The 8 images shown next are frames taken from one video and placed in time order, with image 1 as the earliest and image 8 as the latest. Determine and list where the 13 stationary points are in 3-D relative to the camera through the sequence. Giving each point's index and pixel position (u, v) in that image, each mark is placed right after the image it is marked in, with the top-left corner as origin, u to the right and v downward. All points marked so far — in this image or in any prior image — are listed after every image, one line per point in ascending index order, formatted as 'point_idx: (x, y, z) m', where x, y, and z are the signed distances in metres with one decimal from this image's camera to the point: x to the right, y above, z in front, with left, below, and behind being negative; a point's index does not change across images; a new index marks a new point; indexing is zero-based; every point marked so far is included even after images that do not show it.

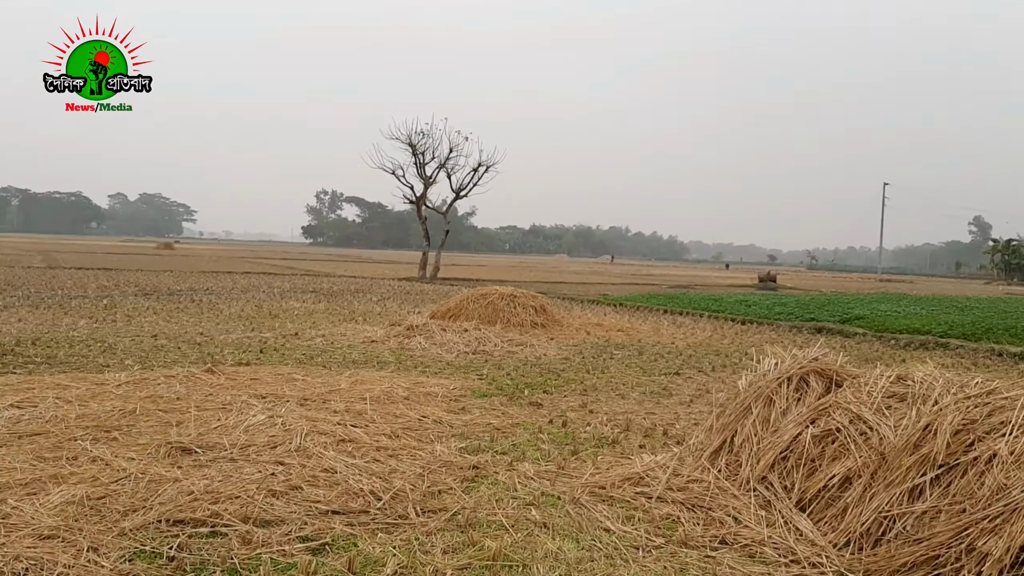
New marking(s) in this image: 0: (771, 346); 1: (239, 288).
0: (+2.8, -0.6, +10.8) m
1: (-5.1, 0.0, +18.3) m
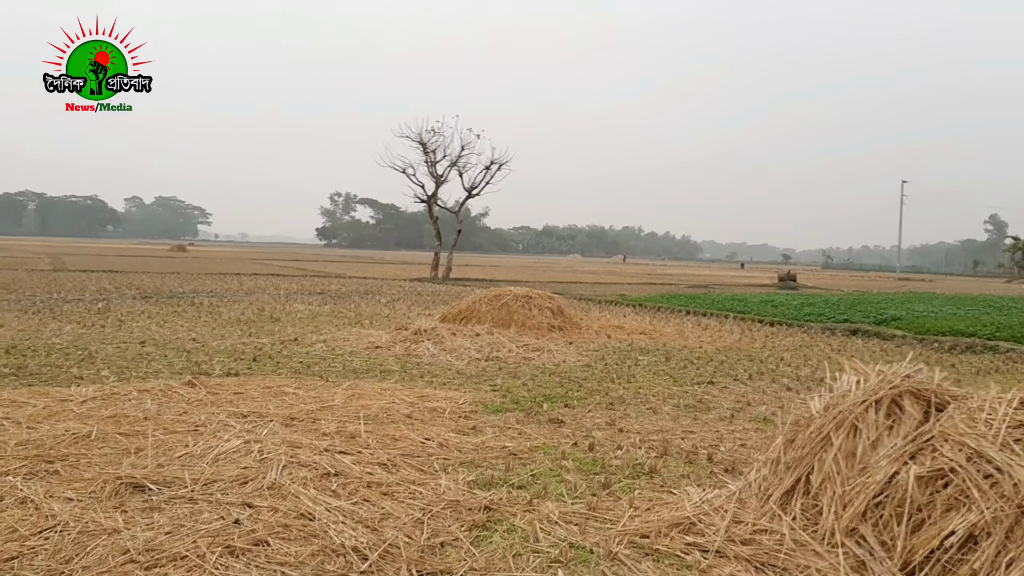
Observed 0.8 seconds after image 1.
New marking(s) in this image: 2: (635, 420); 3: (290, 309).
0: (+3.0, -0.6, +10.1) m
1: (-4.8, 0.0, +17.7) m
2: (+0.7, -0.7, +5.5) m
3: (-2.9, -0.3, +13.1) m
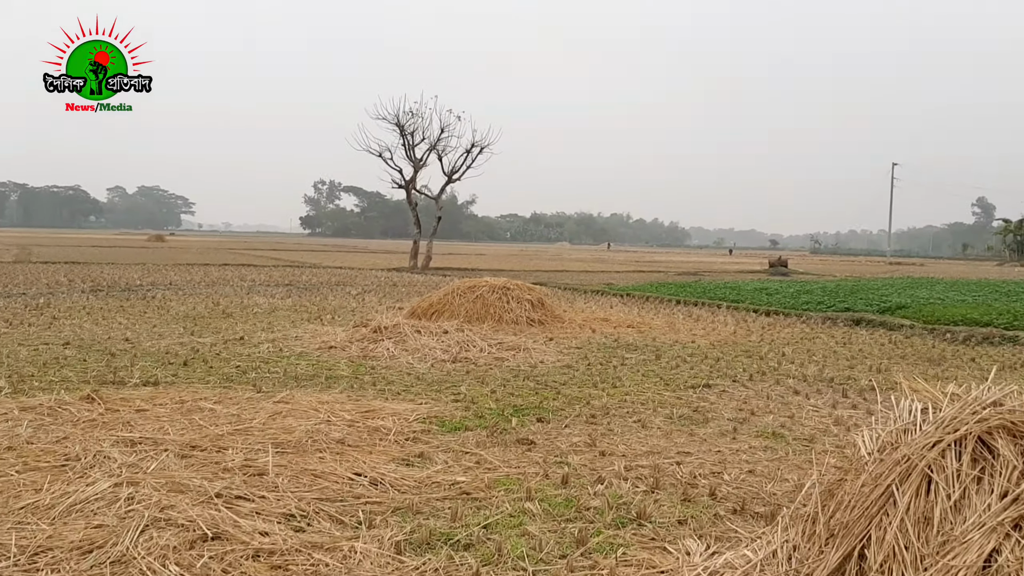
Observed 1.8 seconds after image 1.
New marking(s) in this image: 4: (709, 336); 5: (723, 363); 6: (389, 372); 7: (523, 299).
0: (+2.7, -0.5, +9.2) m
1: (-5.1, +0.1, +16.7) m
2: (+0.5, -0.7, +4.5) m
3: (-3.2, -0.2, +12.1) m
4: (+1.9, -0.5, +9.6) m
5: (+1.6, -0.6, +7.4) m
6: (-0.8, -0.6, +6.5) m
7: (+0.1, -0.1, +10.2) m
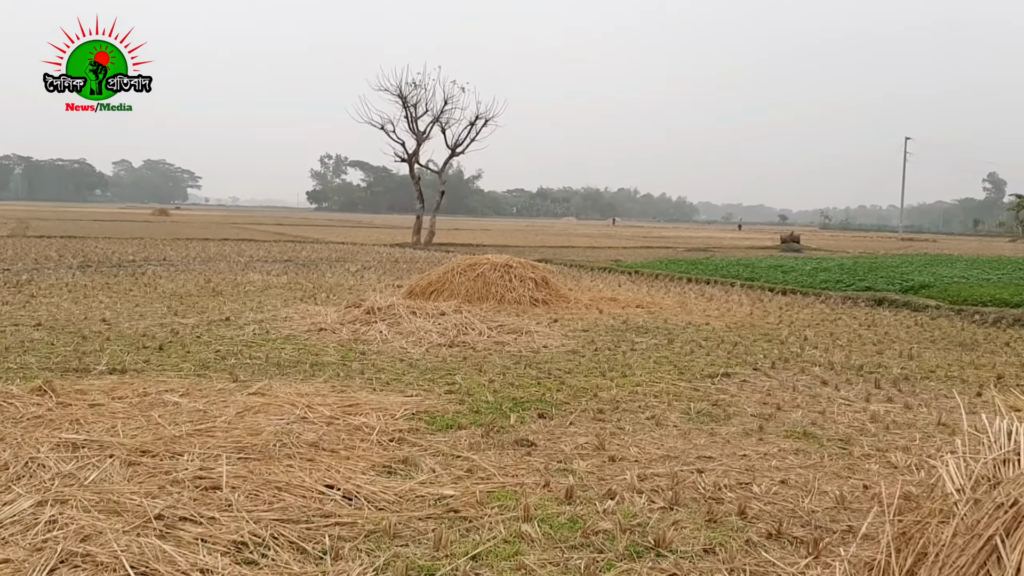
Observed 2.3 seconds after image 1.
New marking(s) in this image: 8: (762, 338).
0: (+2.8, -0.3, +8.6) m
1: (-5.1, +0.5, +16.2) m
2: (+0.5, -0.6, +4.0) m
3: (-3.2, +0.1, +11.6) m
4: (+1.9, -0.3, +9.0) m
5: (+1.6, -0.4, +6.9) m
6: (-0.8, -0.4, +6.0) m
7: (+0.1, +0.1, +9.7) m
8: (+1.9, -0.4, +7.6) m
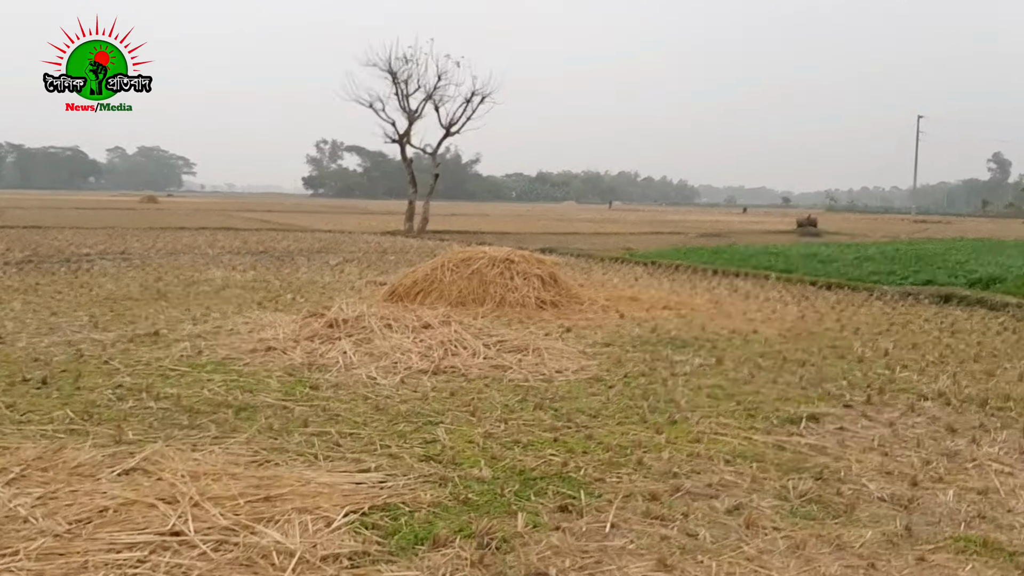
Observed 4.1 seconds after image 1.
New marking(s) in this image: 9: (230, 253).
0: (+2.8, -0.3, +7.1) m
1: (-5.1, +0.6, +14.6) m
2: (+0.5, -0.7, +2.5) m
3: (-3.1, +0.1, +10.0) m
4: (+2.0, -0.3, +7.5) m
5: (+1.6, -0.4, +5.3) m
6: (-0.8, -0.5, +4.4) m
7: (+0.2, +0.1, +8.1) m
8: (+1.9, -0.4, +6.1) m
9: (-4.1, +0.5, +14.2) m
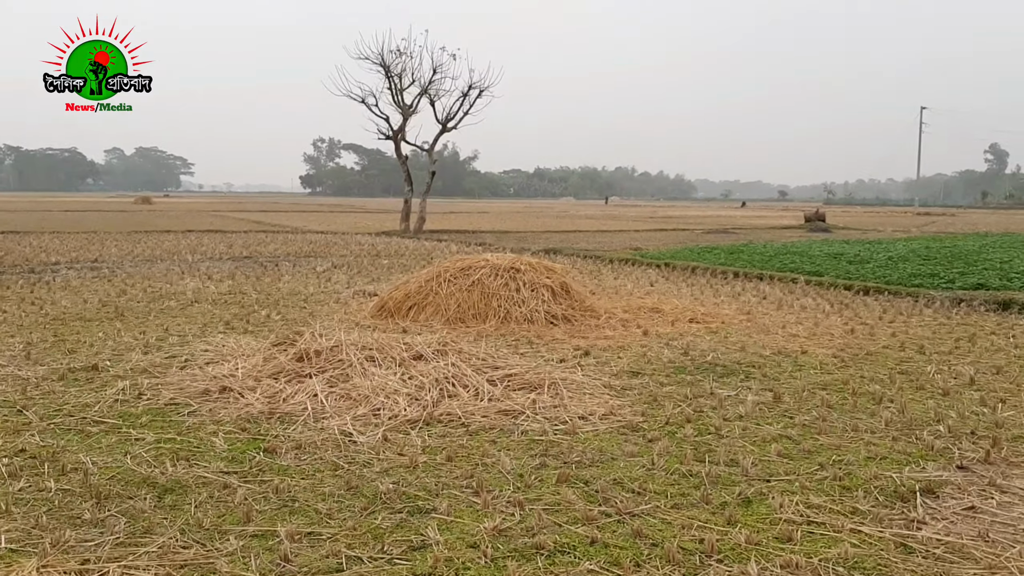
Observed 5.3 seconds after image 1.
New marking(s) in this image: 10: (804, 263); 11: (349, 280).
0: (+2.8, -0.4, +6.0) m
1: (-5.0, +0.4, +13.5) m
2: (+0.6, -0.8, +1.4) m
3: (-3.1, 0.0, +9.0) m
4: (+2.0, -0.3, +6.4) m
5: (+1.7, -0.5, +4.3) m
6: (-0.7, -0.6, +3.4) m
7: (+0.2, 0.0, +7.1) m
8: (+2.0, -0.5, +5.0) m
9: (-4.0, +0.4, +13.2) m
10: (+3.4, +0.3, +11.4) m
11: (-1.6, +0.1, +10.0) m
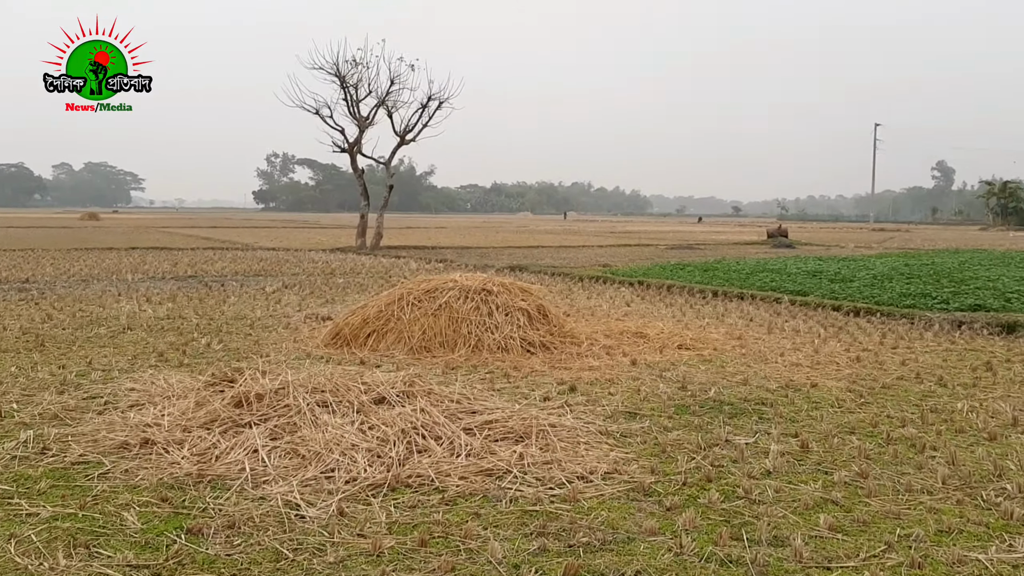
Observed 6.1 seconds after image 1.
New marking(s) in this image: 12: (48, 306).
0: (+2.7, -0.5, +5.4) m
1: (-5.5, +0.2, +12.6) m
2: (+0.6, -0.9, +0.7) m
3: (-3.4, -0.2, +8.2) m
4: (+1.8, -0.5, +5.8) m
5: (+1.6, -0.6, +3.6) m
6: (-0.7, -0.7, +2.6) m
7: (0.0, -0.1, +6.4) m
8: (+1.9, -0.6, +4.4) m
9: (-4.5, +0.1, +12.3) m
10: (+3.0, +0.1, +10.9) m
11: (-1.9, -0.1, +9.2) m
12: (-4.3, -0.1, +9.0) m
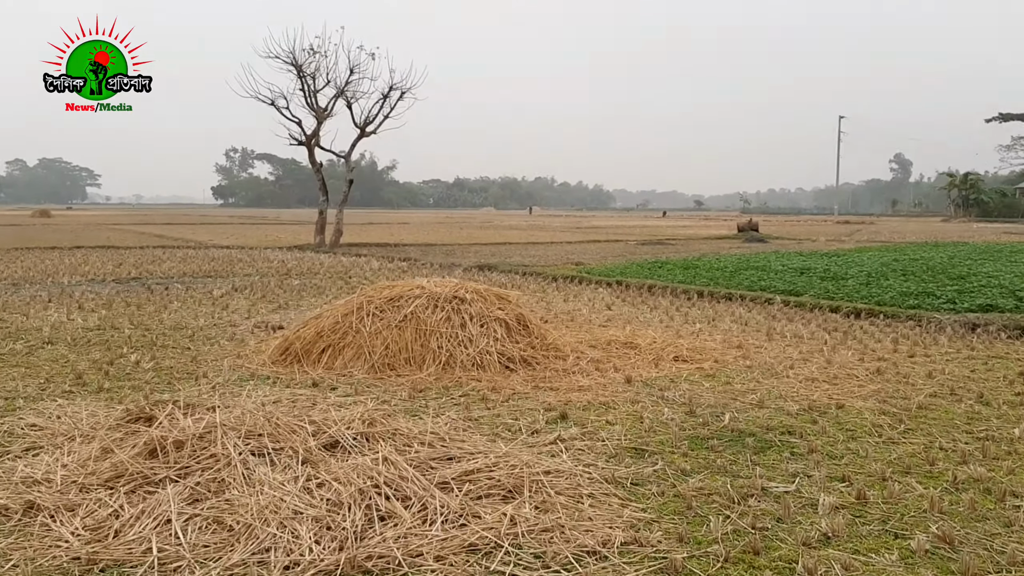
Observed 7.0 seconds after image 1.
0: (+2.6, -0.5, +4.7) m
1: (-5.9, +0.1, +11.6) m
2: (+0.7, -0.9, 0.0) m
3: (-3.6, -0.3, +7.3) m
4: (+1.7, -0.5, +5.1) m
5: (+1.6, -0.7, +2.9) m
6: (-0.7, -0.8, +1.8) m
7: (-0.1, -0.2, +5.6) m
8: (+1.8, -0.6, +3.7) m
9: (-4.8, +0.1, +11.3) m
10: (+2.7, +0.1, +10.2) m
11: (-2.2, -0.2, +8.3) m
12: (-4.5, -0.2, +8.0) m
